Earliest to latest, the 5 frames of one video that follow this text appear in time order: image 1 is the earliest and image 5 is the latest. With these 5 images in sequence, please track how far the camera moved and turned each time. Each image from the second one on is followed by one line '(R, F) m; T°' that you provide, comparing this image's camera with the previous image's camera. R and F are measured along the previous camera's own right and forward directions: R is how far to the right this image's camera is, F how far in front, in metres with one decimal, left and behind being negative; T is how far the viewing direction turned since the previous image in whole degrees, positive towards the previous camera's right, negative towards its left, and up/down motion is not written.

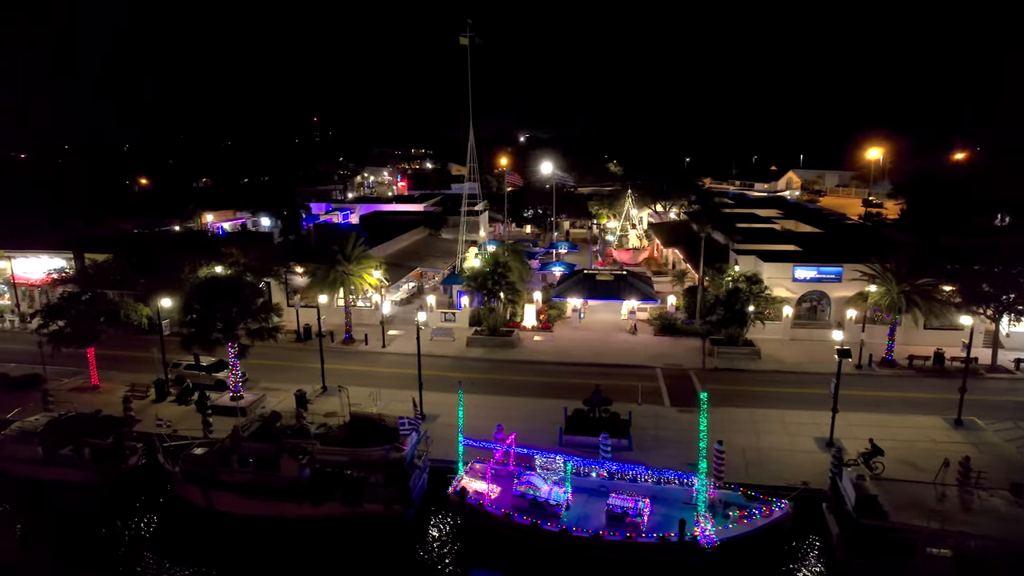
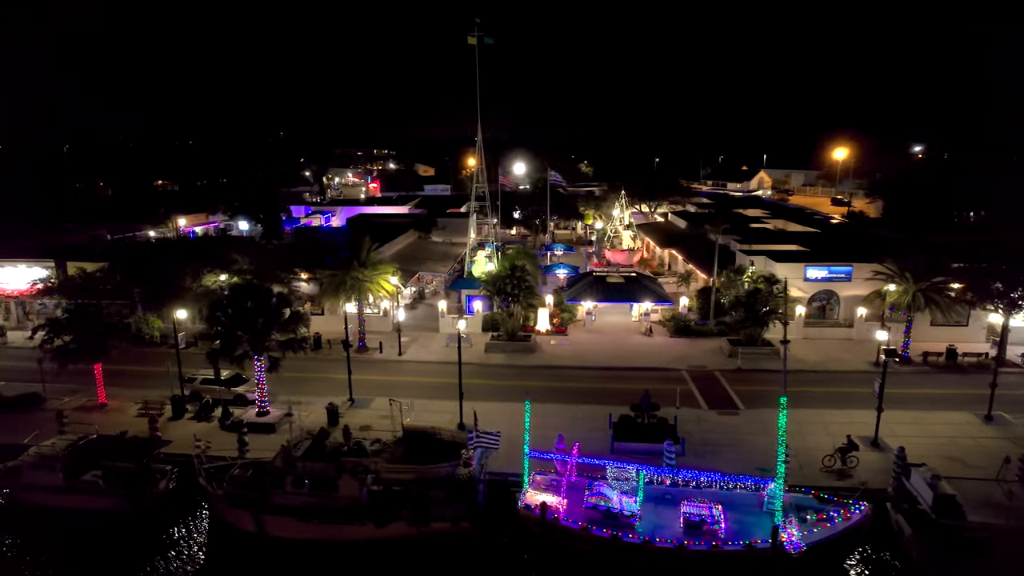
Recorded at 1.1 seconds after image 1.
(-3.1, +0.6) m; +4°
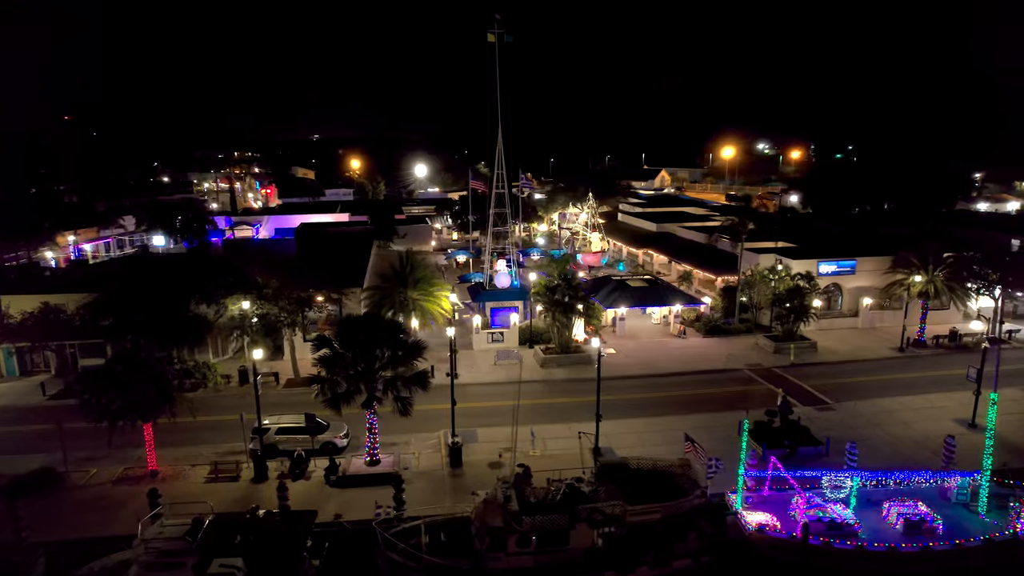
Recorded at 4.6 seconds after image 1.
(-9.4, +2.6) m; +13°
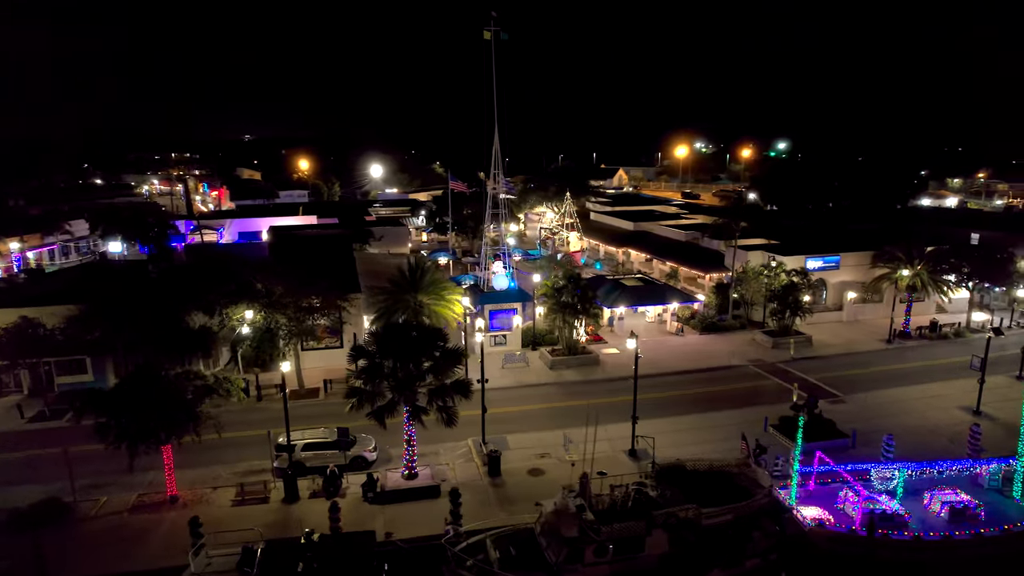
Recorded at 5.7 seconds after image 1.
(-3.0, +0.6) m; +5°
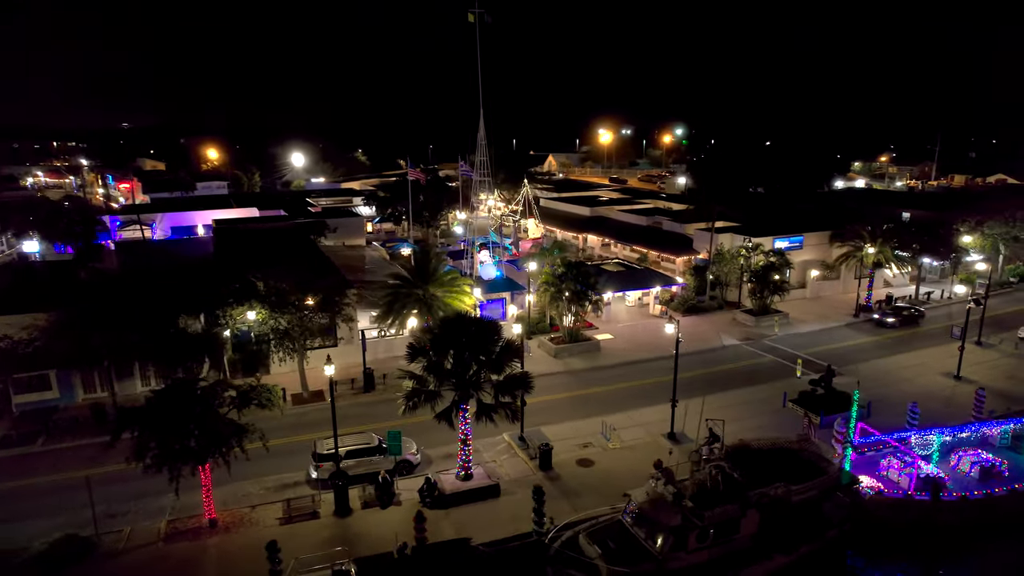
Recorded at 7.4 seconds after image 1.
(-4.3, +0.9) m; +8°
